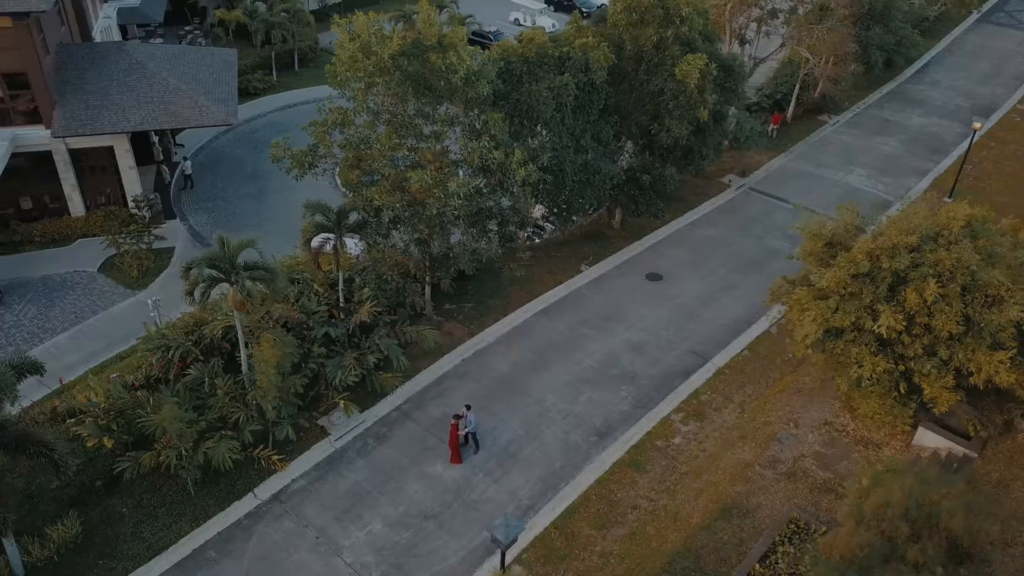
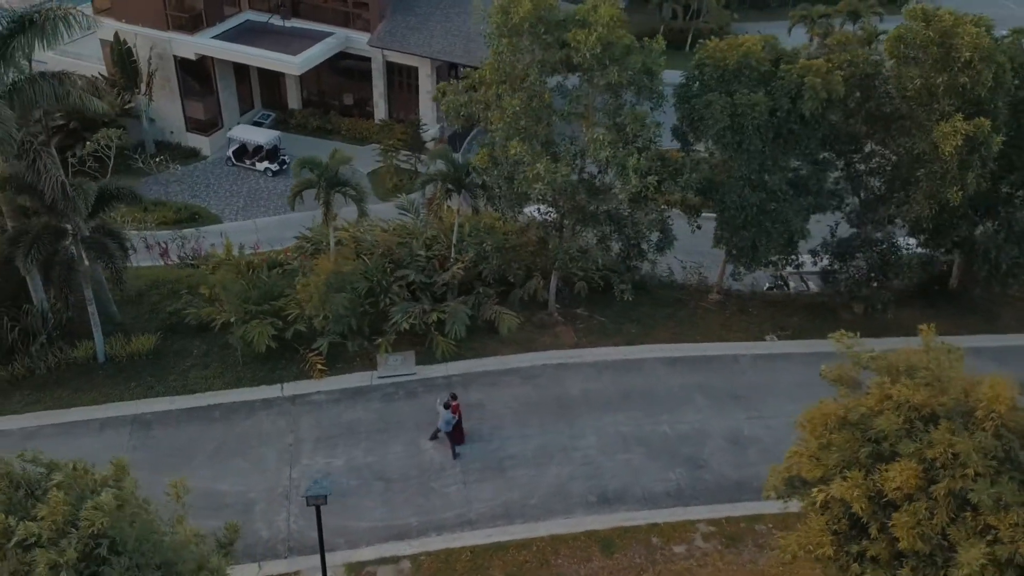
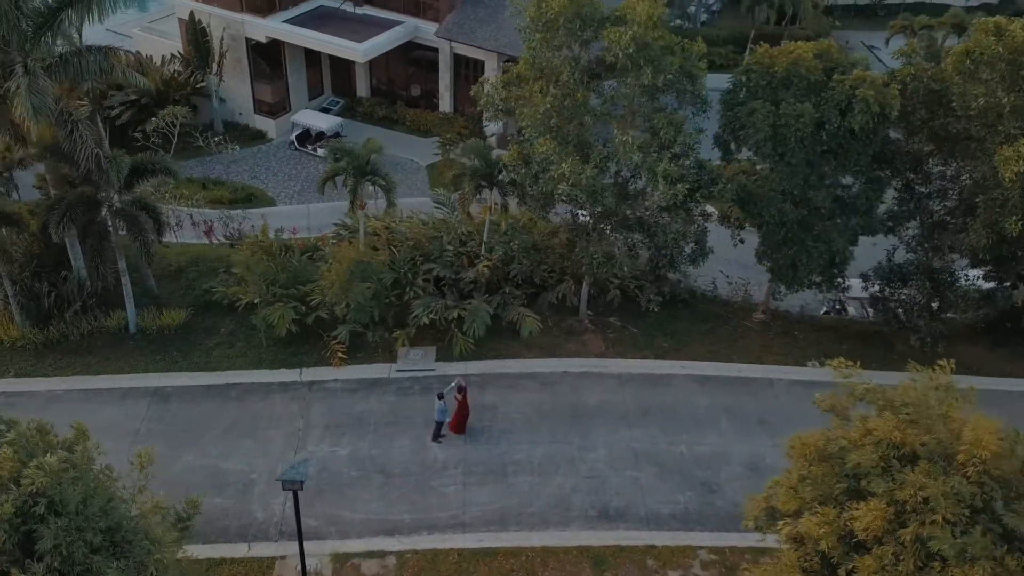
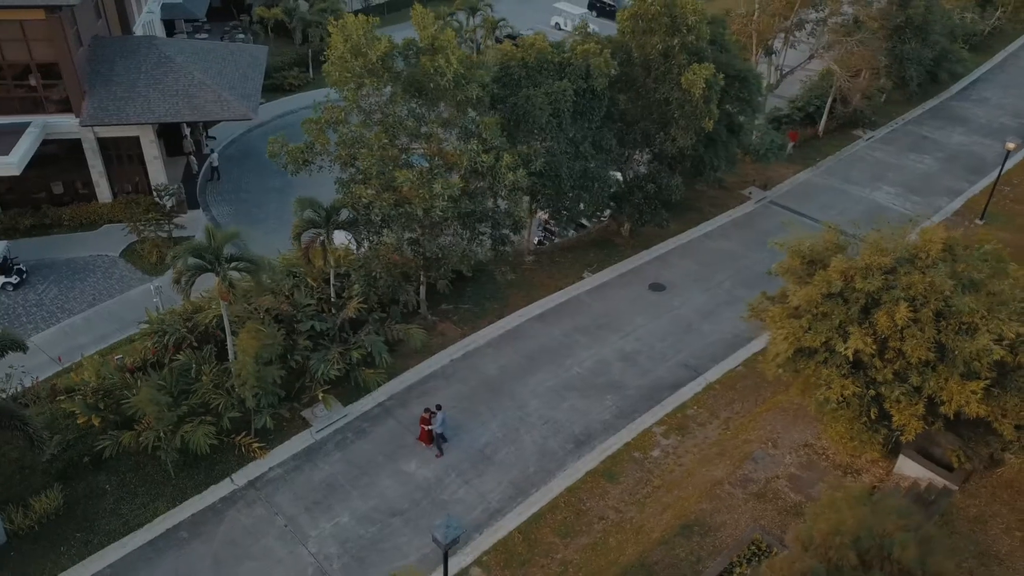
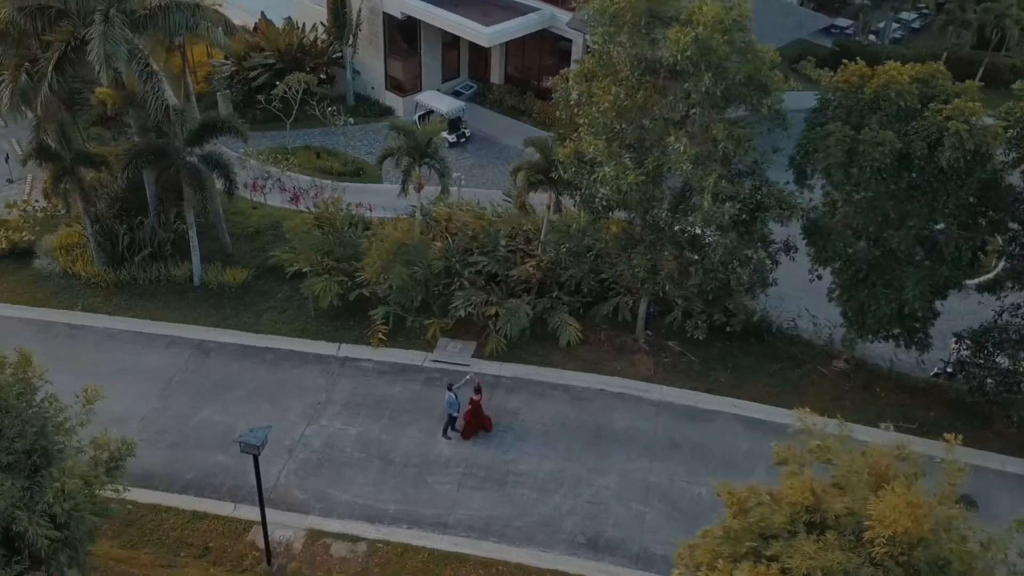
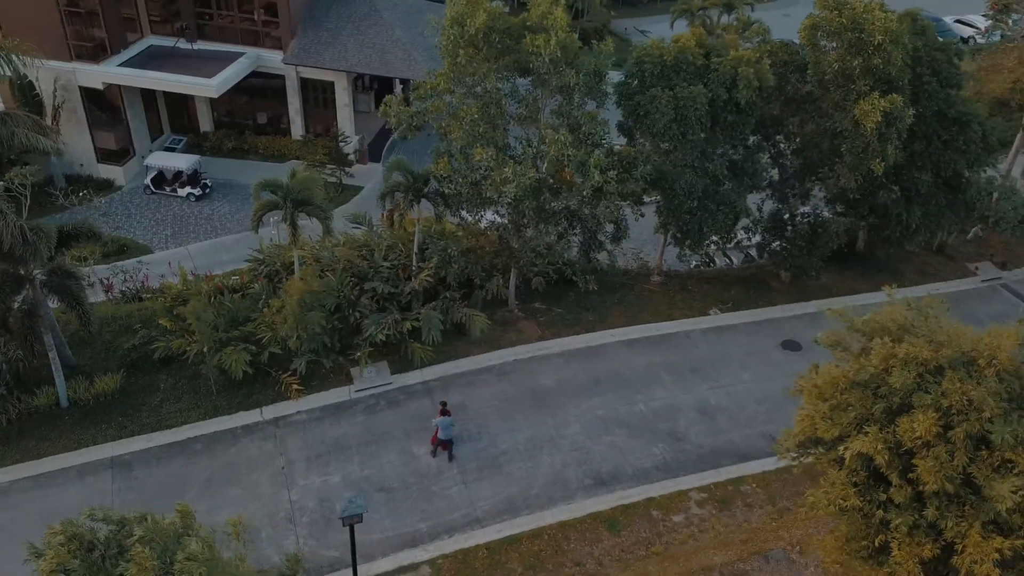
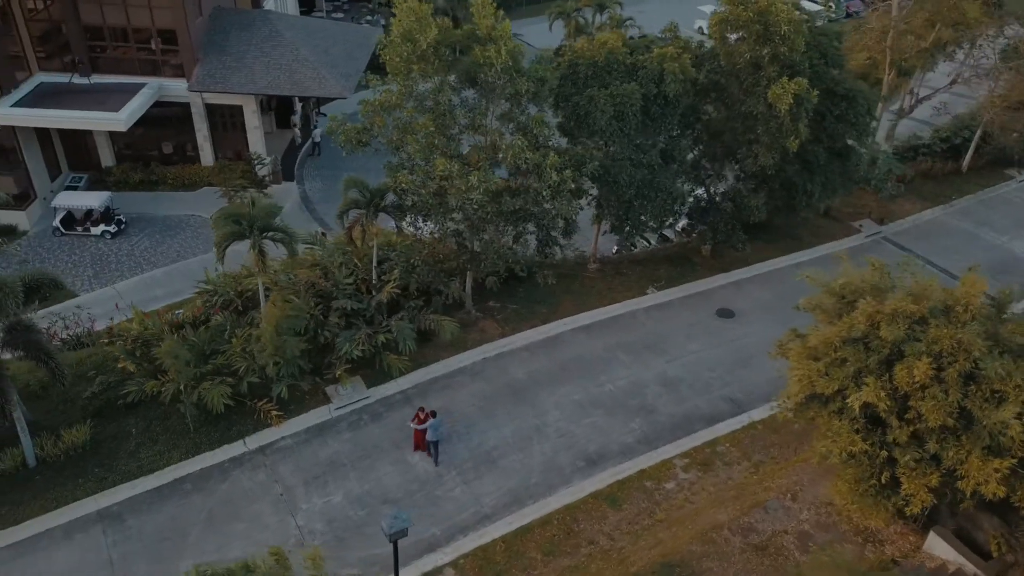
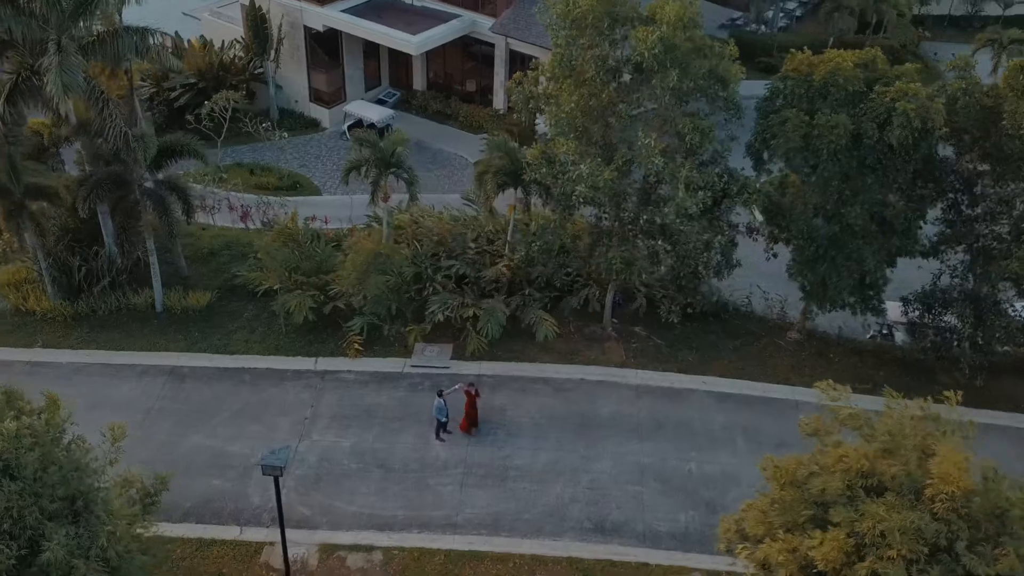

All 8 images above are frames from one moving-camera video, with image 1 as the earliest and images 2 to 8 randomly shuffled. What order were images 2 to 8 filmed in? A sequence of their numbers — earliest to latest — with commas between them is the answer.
4, 7, 6, 2, 3, 8, 5
